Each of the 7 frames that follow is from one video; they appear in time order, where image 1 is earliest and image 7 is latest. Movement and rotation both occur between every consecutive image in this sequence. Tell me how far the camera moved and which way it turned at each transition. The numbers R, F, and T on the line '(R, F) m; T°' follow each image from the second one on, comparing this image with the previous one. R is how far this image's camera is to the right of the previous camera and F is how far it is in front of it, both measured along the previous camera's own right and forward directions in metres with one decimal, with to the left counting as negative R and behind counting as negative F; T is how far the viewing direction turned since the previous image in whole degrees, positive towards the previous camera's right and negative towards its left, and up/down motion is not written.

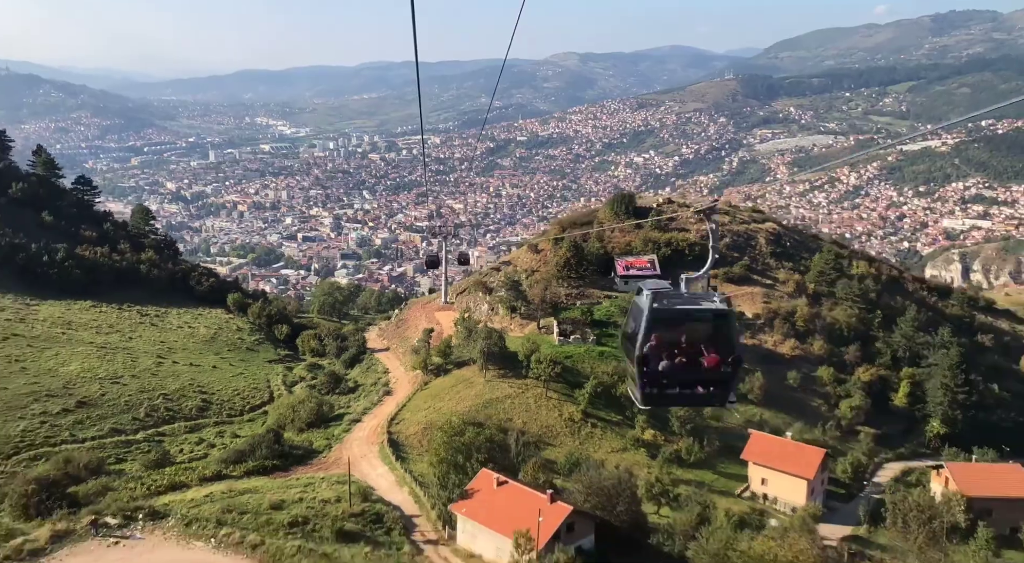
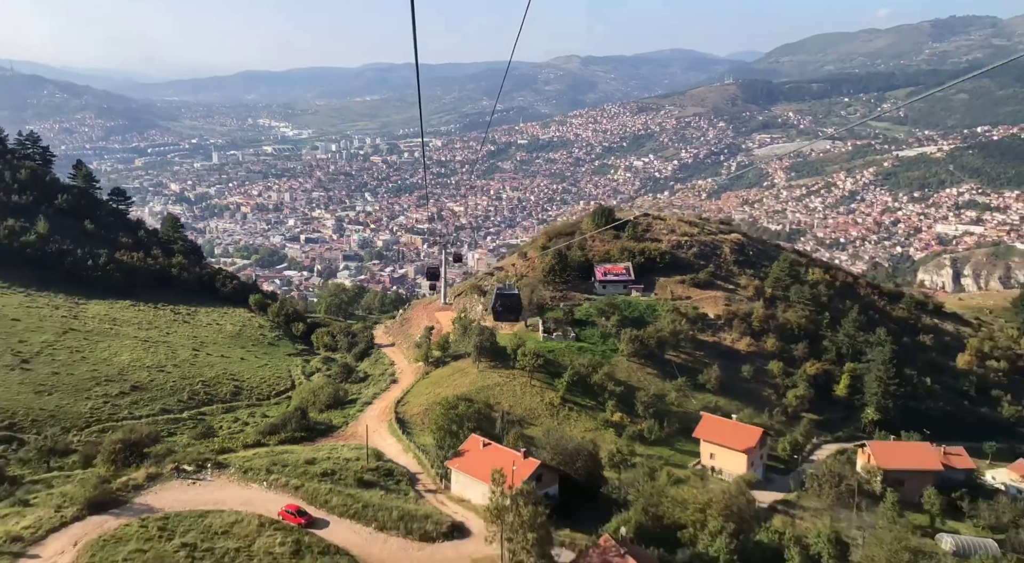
(+0.1, -1.7) m; 0°
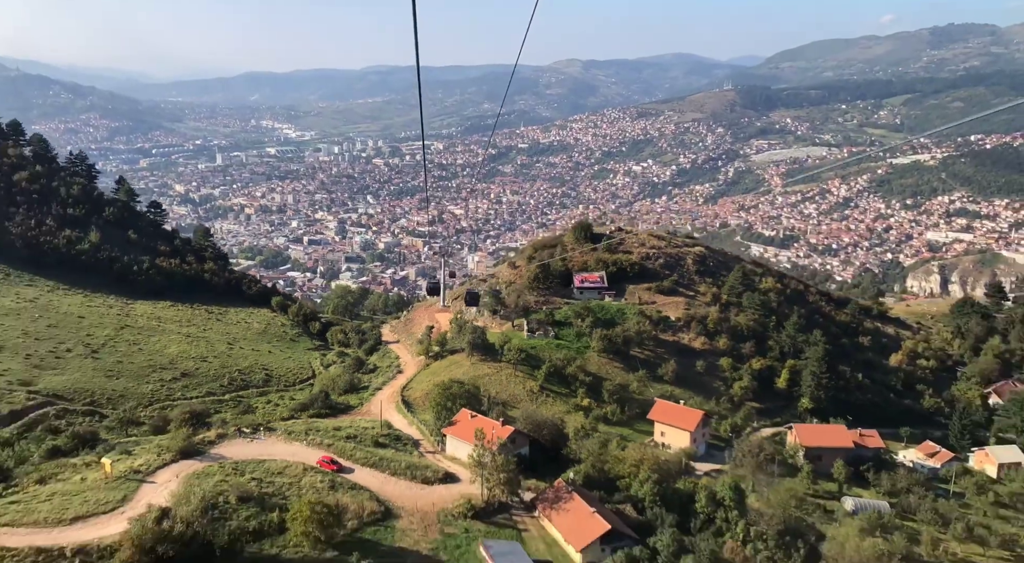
(+0.2, -2.3) m; 0°
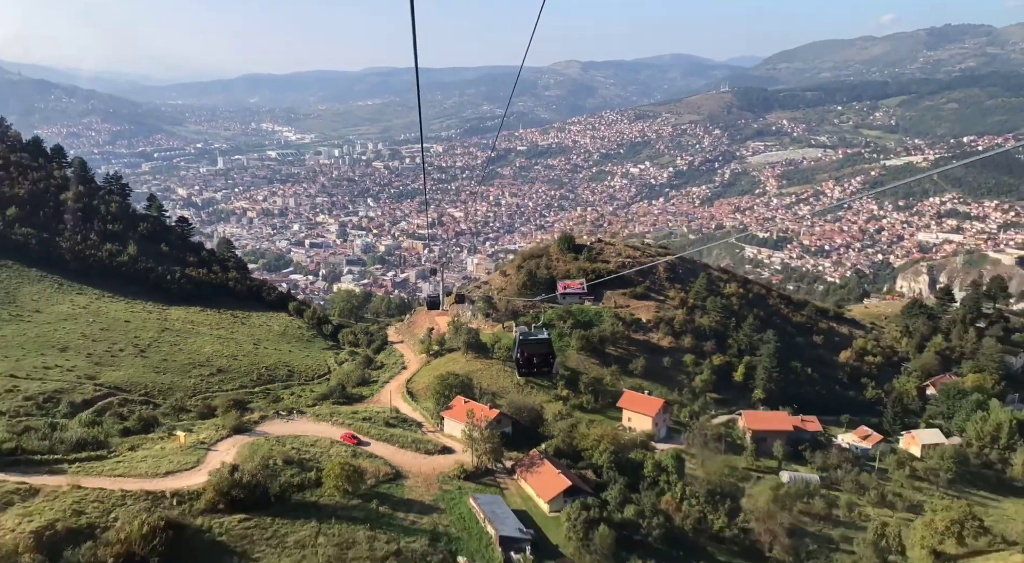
(+0.2, -2.3) m; 0°
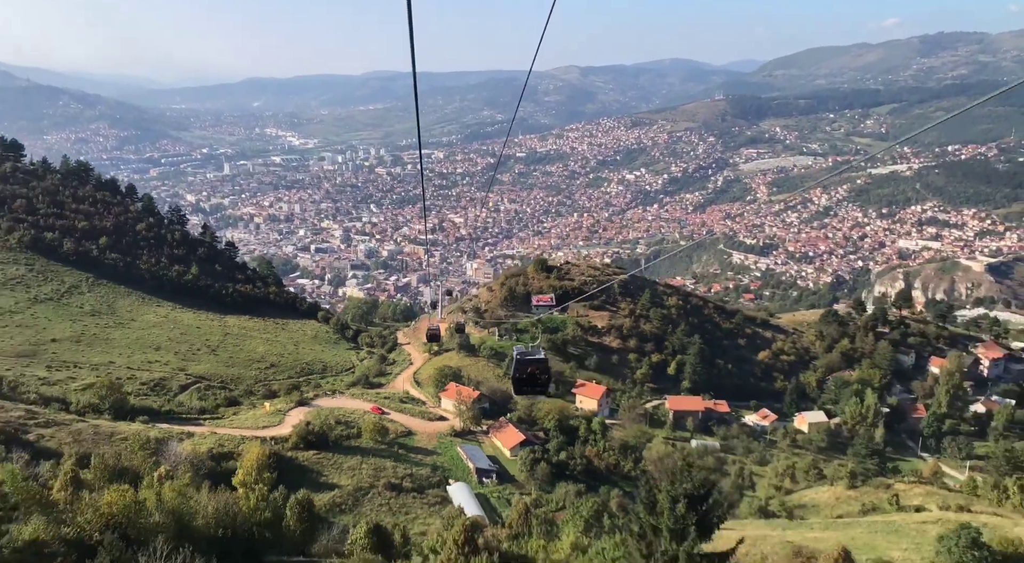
(+0.4, -5.1) m; 0°
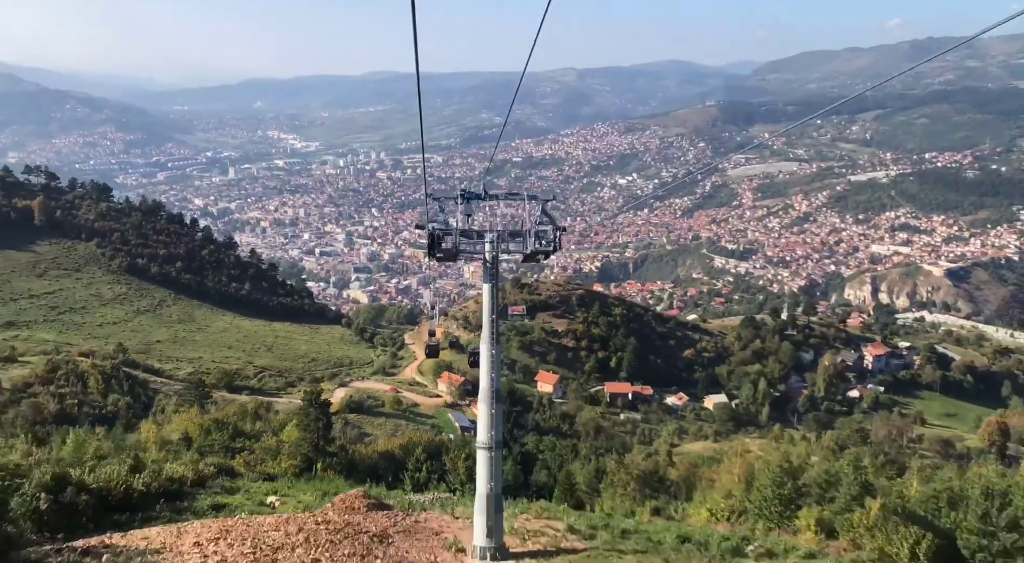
(+0.6, -7.3) m; 0°
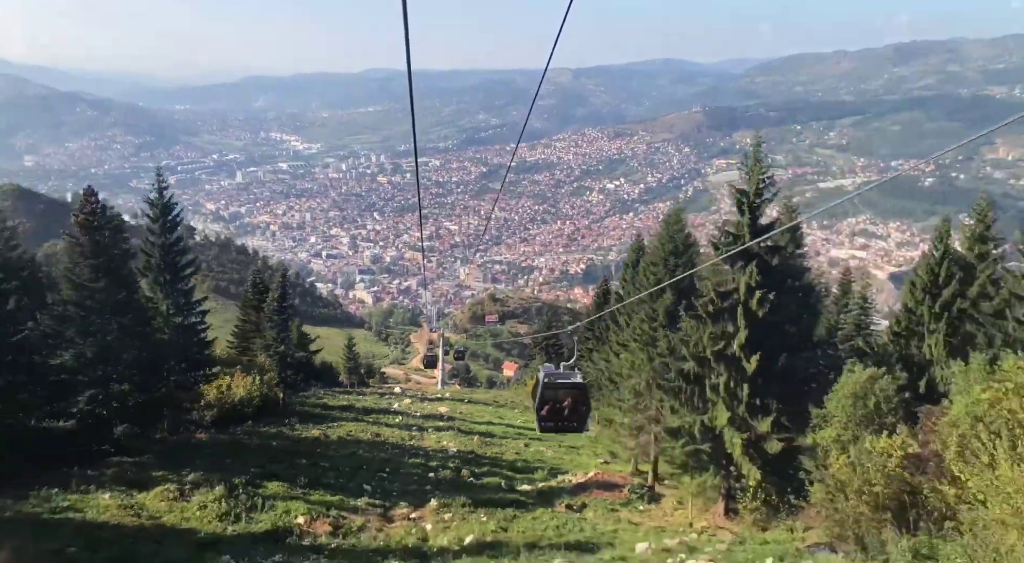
(+1.0, -12.3) m; 0°
